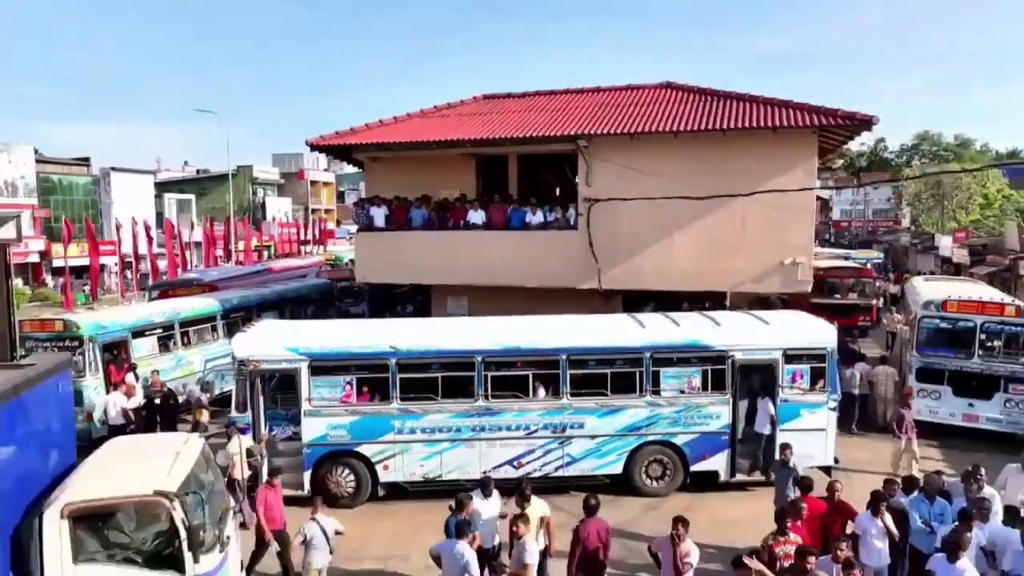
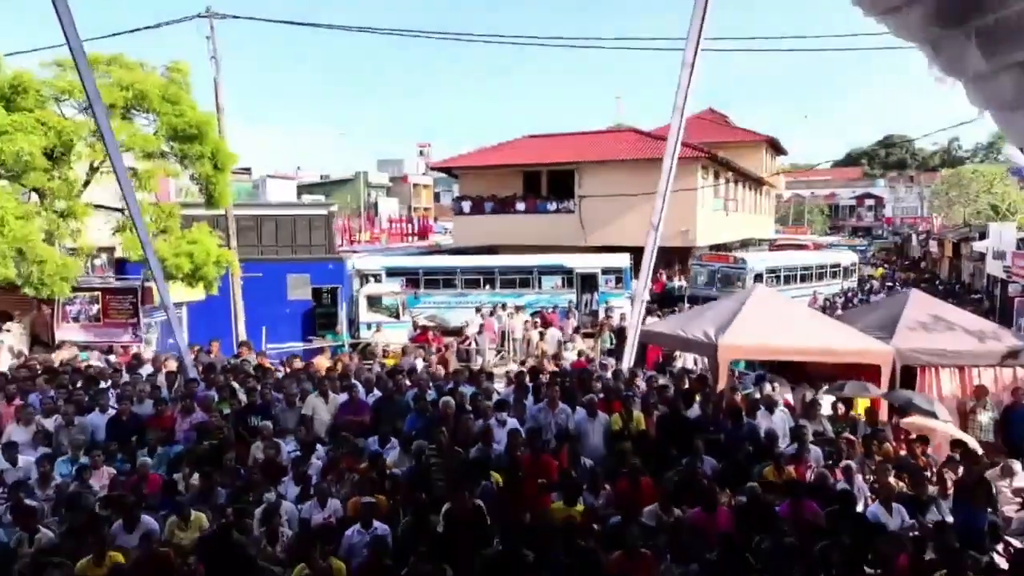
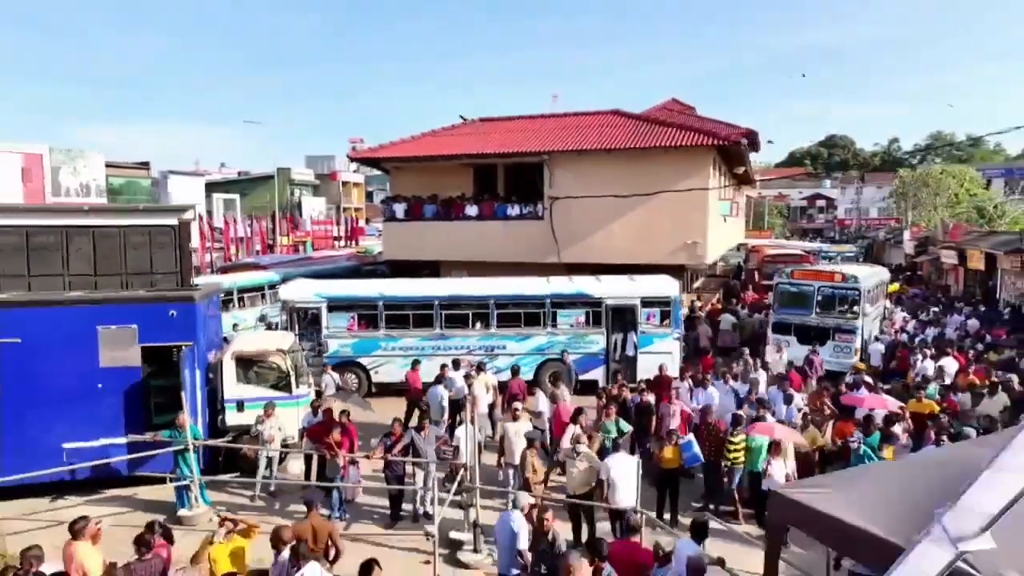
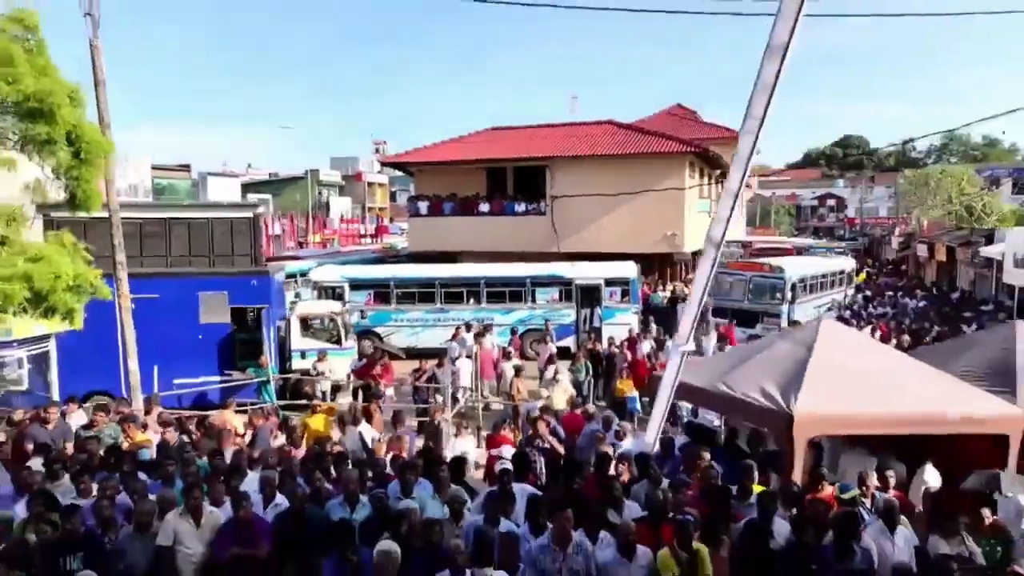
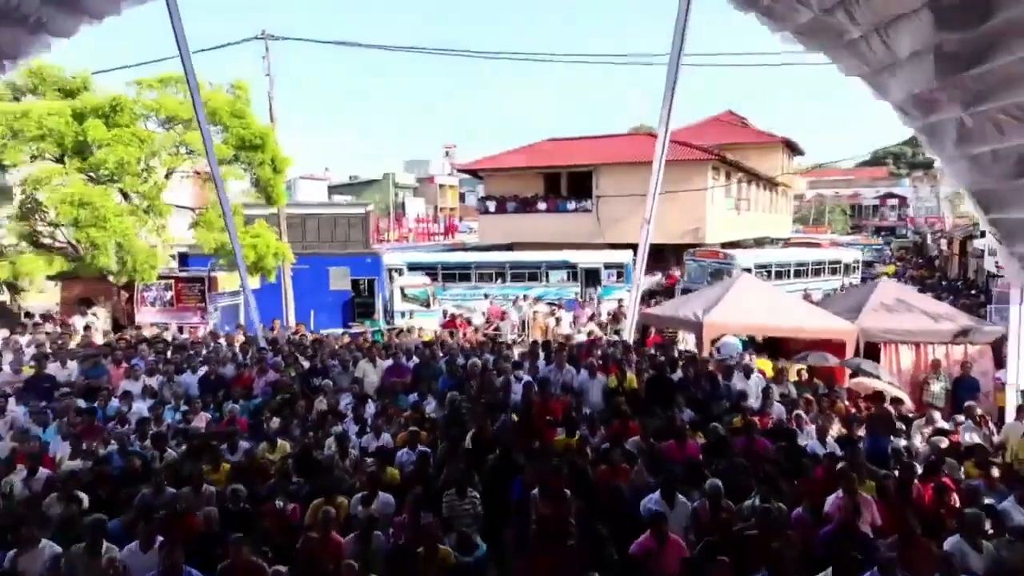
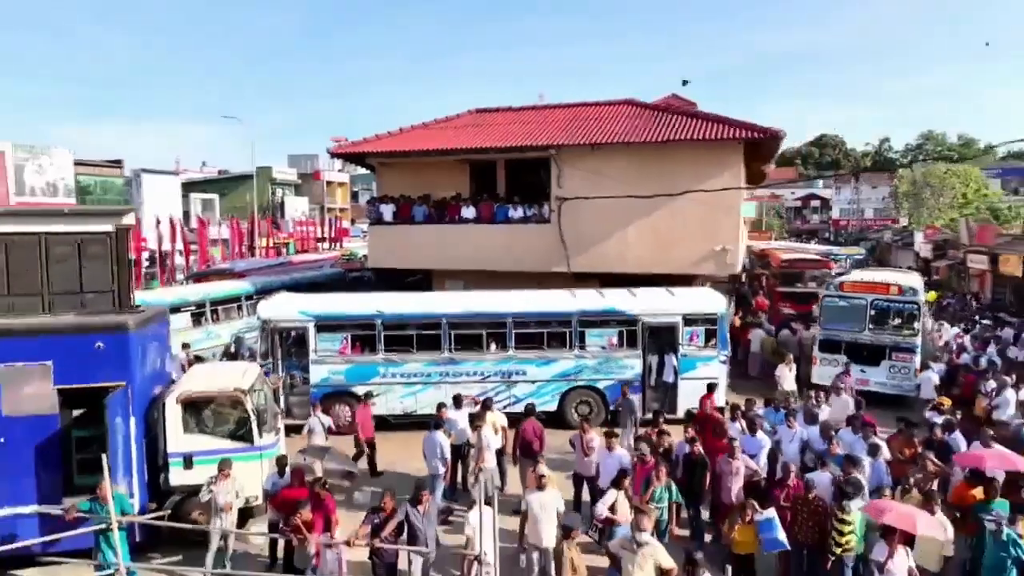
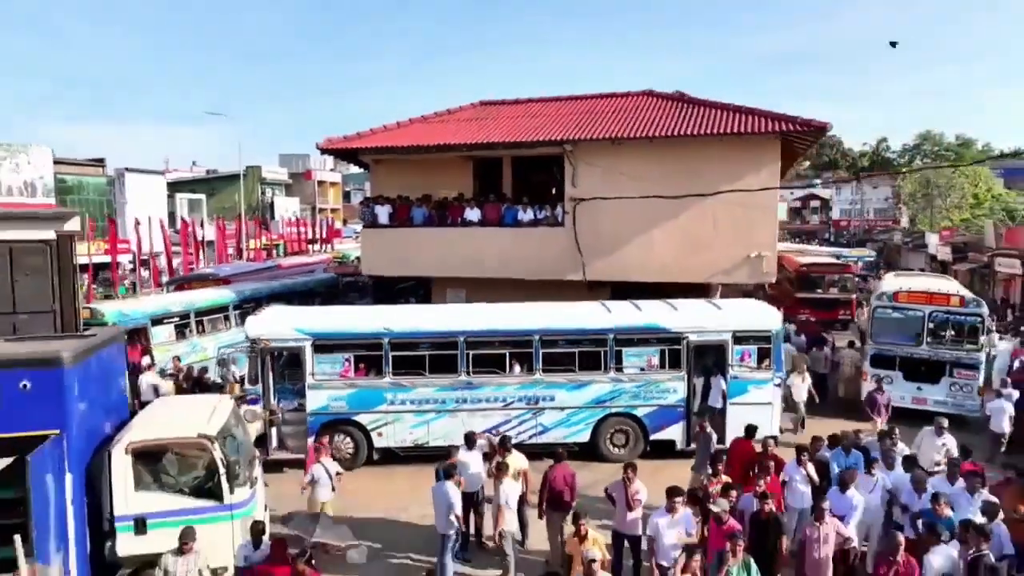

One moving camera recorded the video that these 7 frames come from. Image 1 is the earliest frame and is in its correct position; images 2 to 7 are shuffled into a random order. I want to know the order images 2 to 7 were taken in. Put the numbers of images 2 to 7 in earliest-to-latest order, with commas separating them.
7, 6, 3, 4, 2, 5
